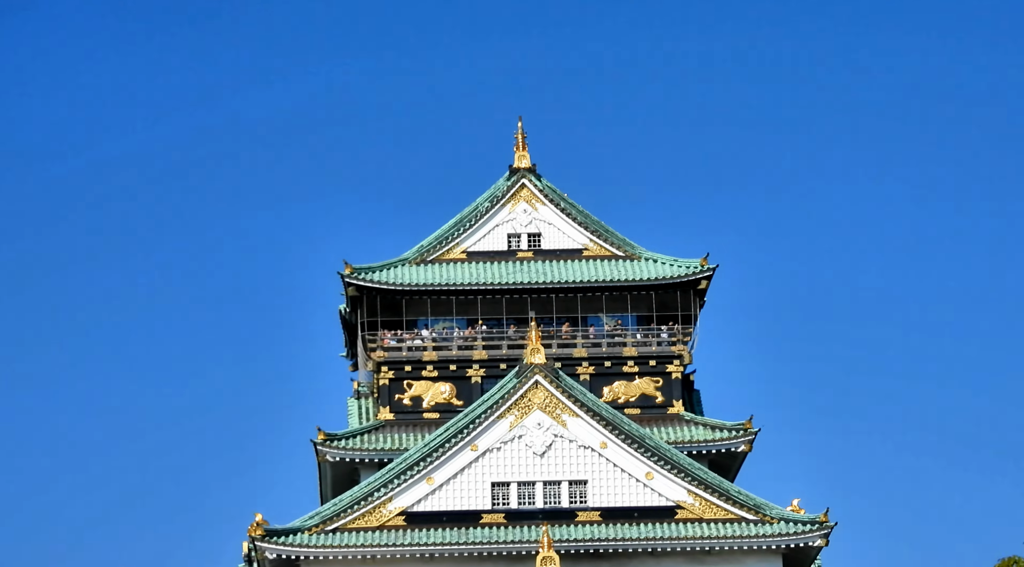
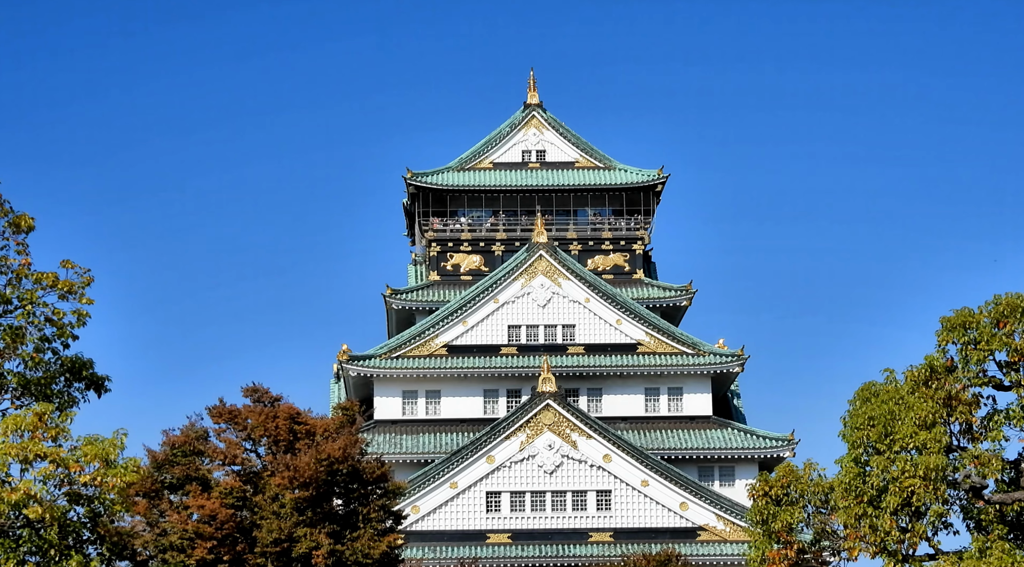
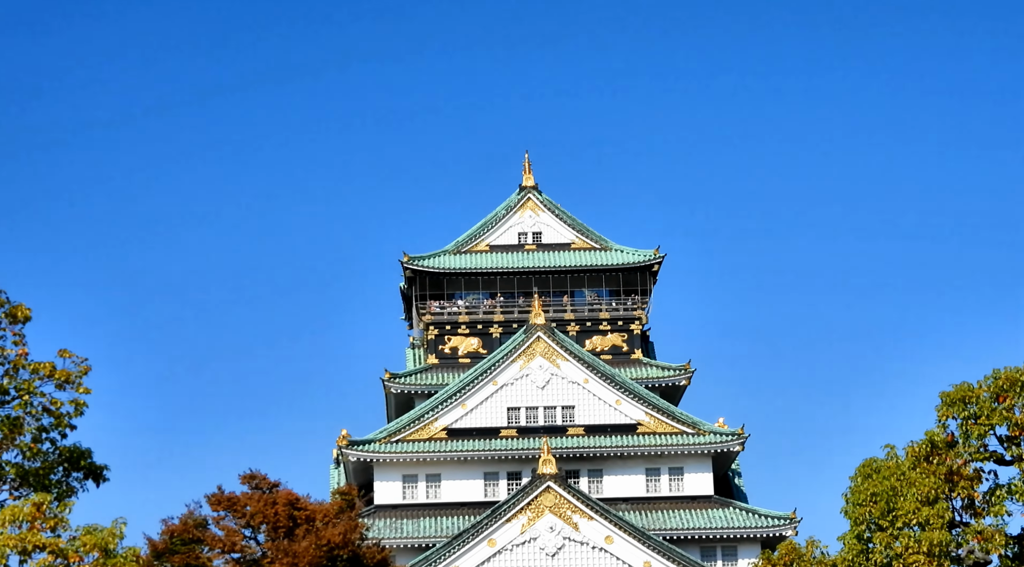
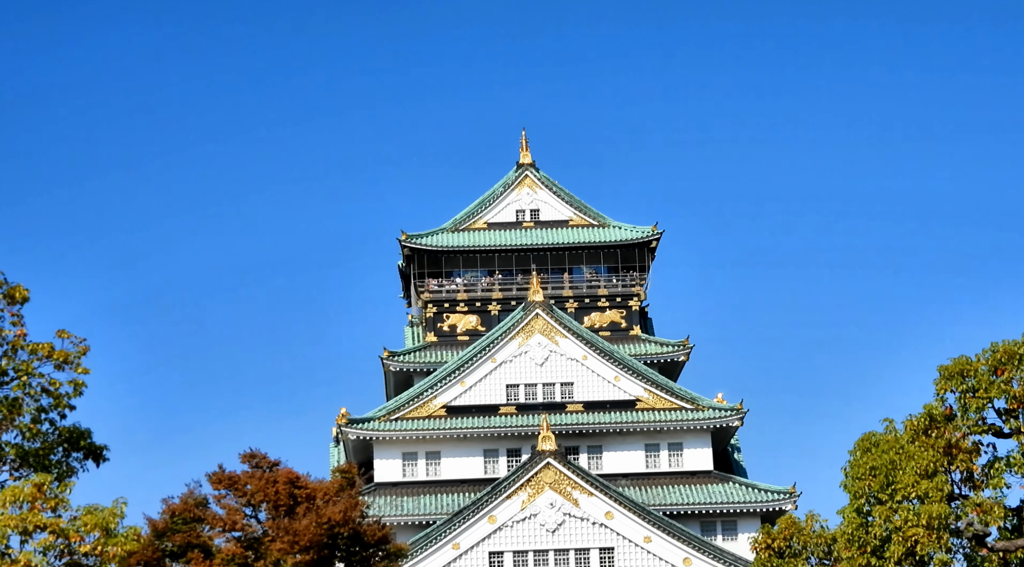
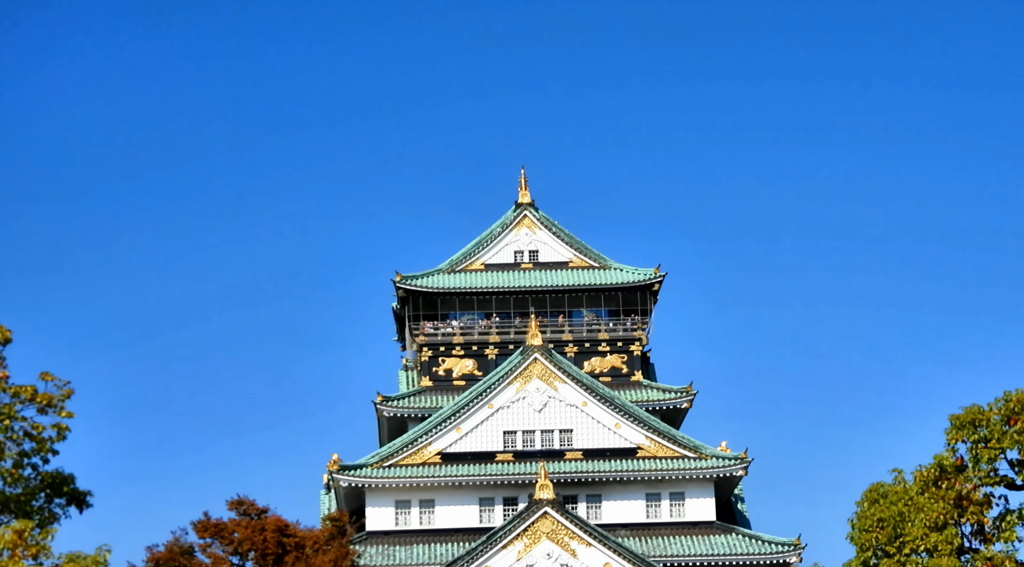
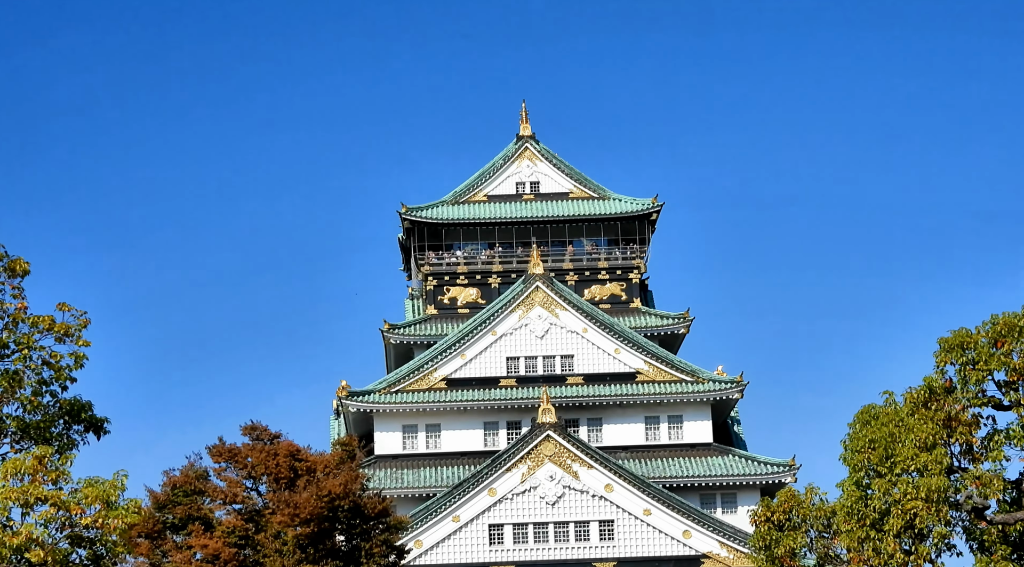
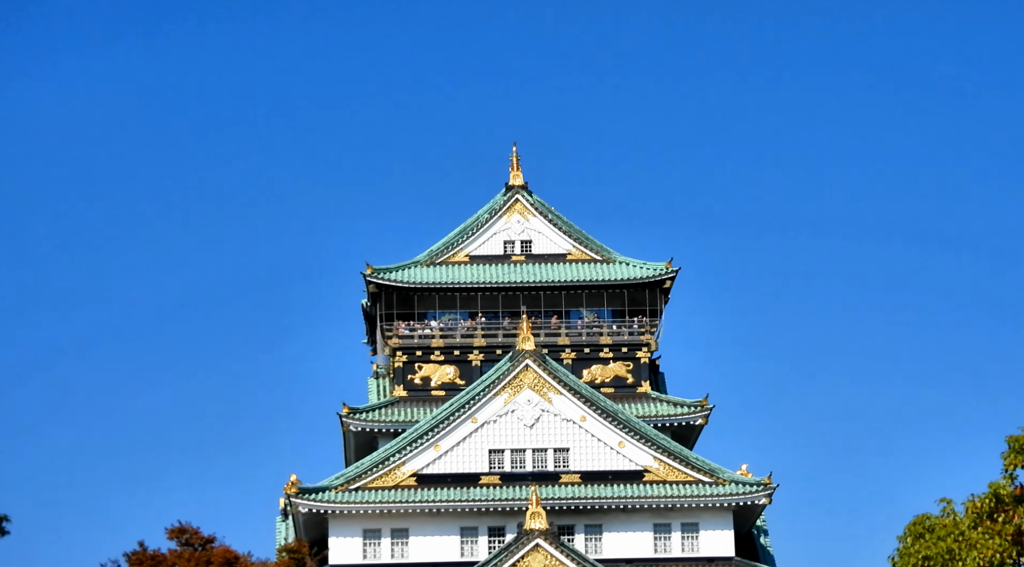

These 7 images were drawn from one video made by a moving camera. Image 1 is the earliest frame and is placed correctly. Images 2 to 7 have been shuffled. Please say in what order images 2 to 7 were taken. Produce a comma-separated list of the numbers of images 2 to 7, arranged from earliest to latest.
7, 5, 3, 4, 6, 2
